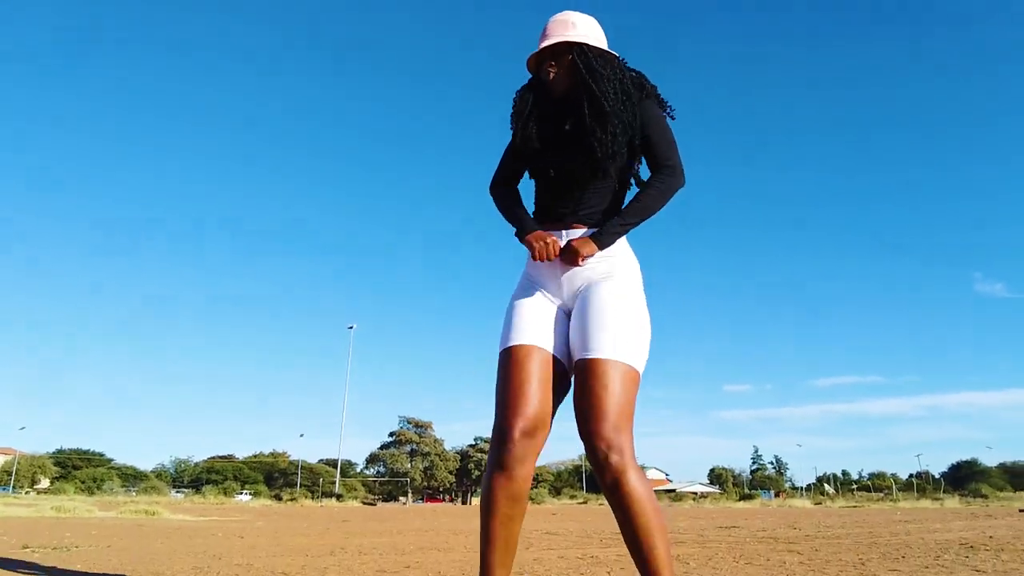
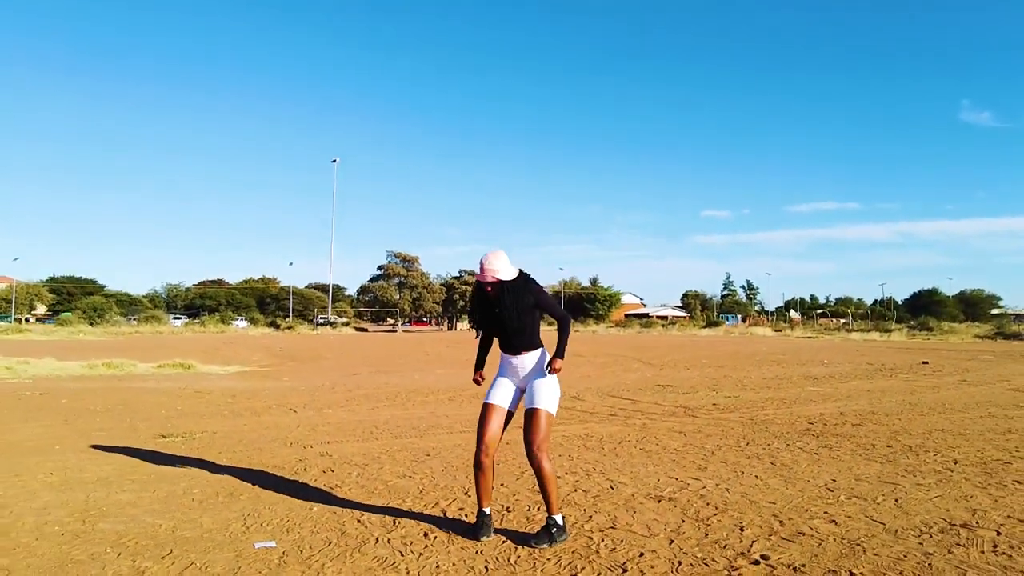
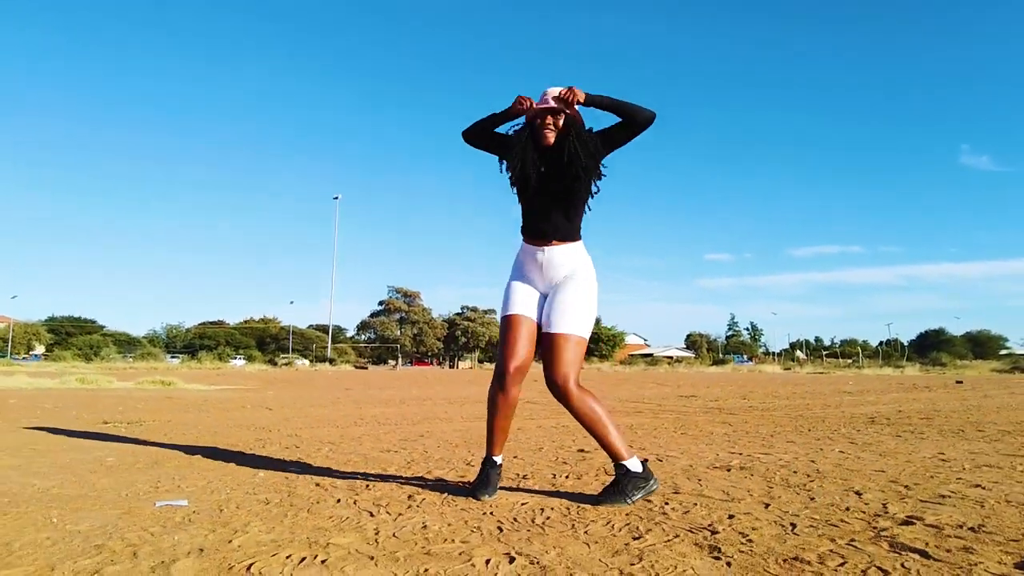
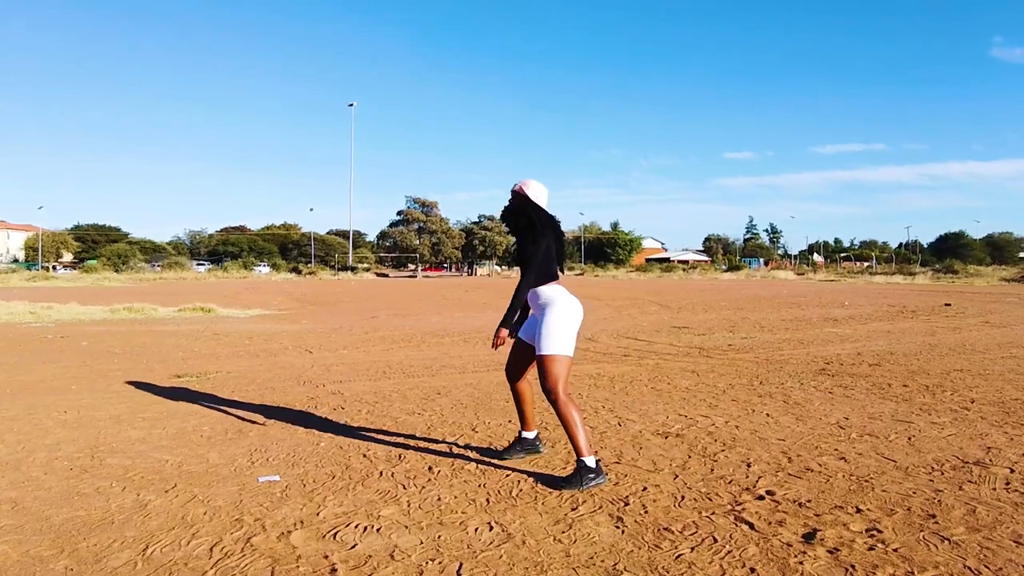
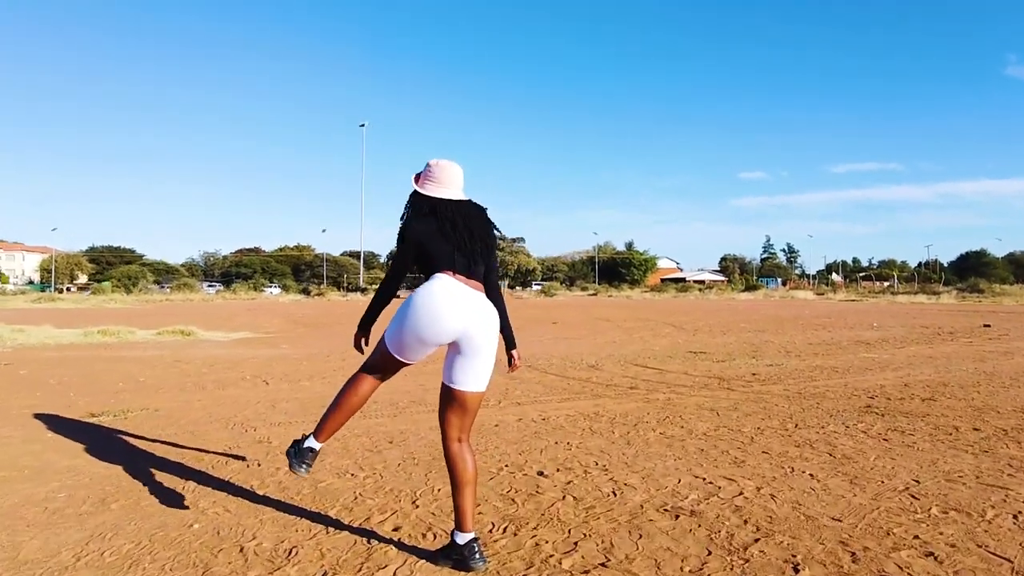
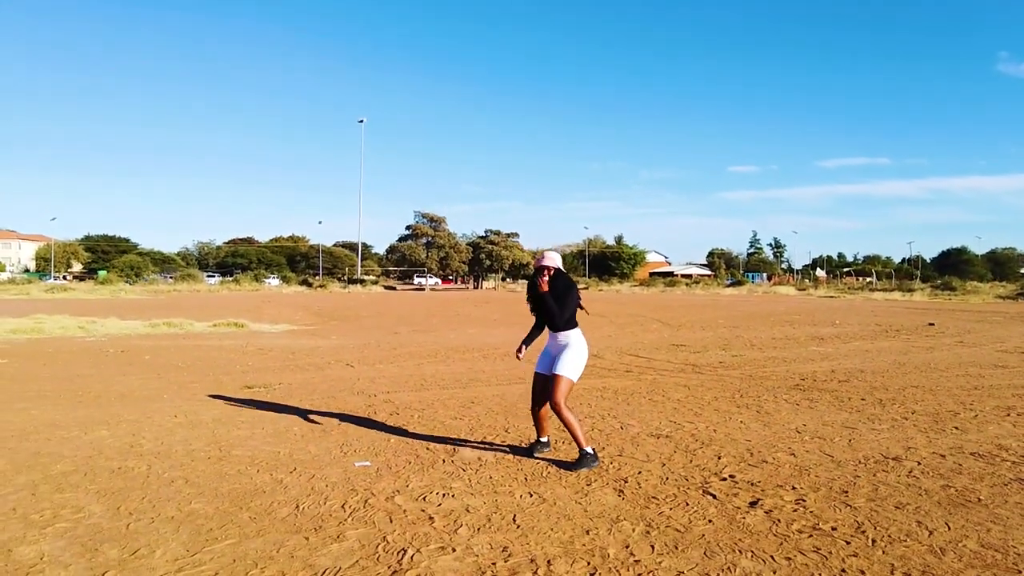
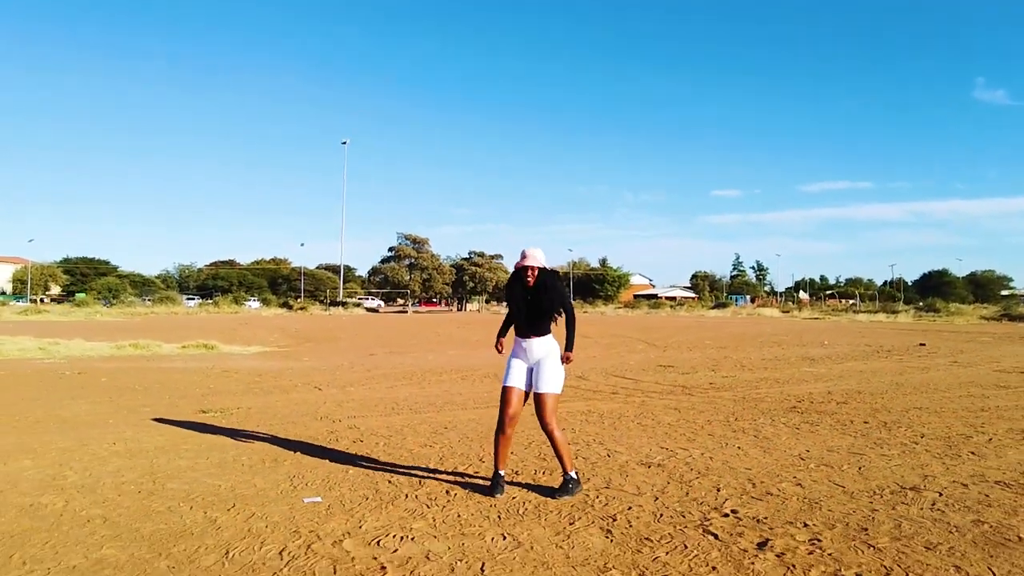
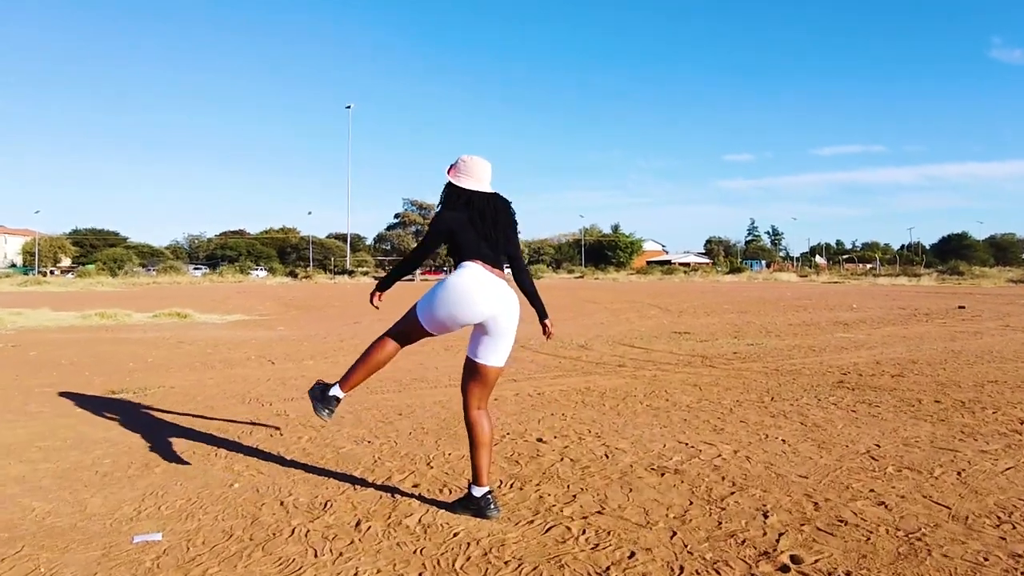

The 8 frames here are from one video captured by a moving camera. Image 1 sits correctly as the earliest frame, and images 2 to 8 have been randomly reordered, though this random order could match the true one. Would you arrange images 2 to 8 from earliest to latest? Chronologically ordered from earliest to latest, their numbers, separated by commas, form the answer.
3, 2, 7, 6, 4, 8, 5
